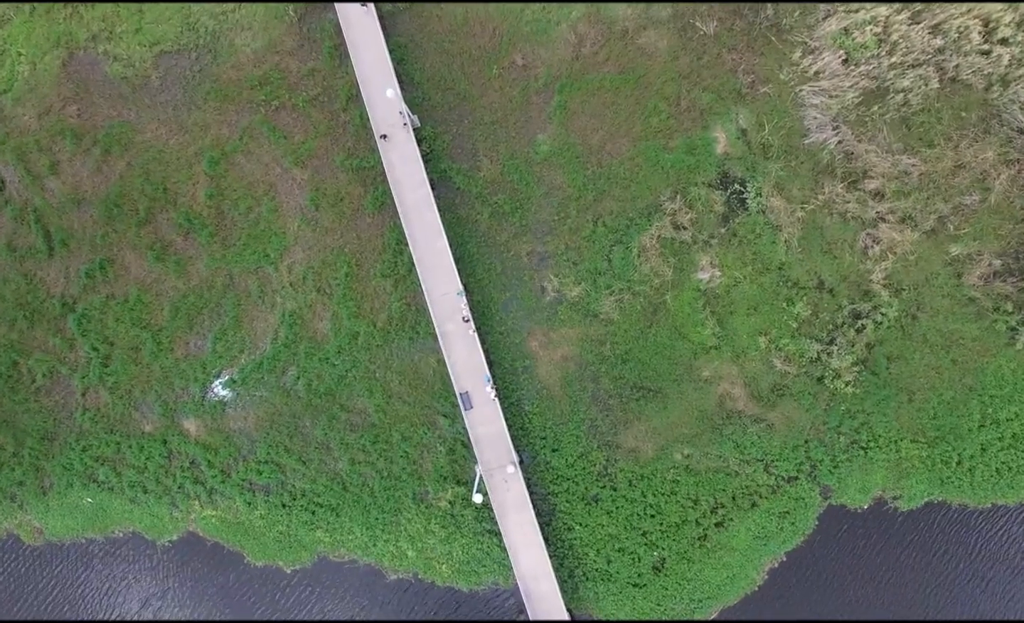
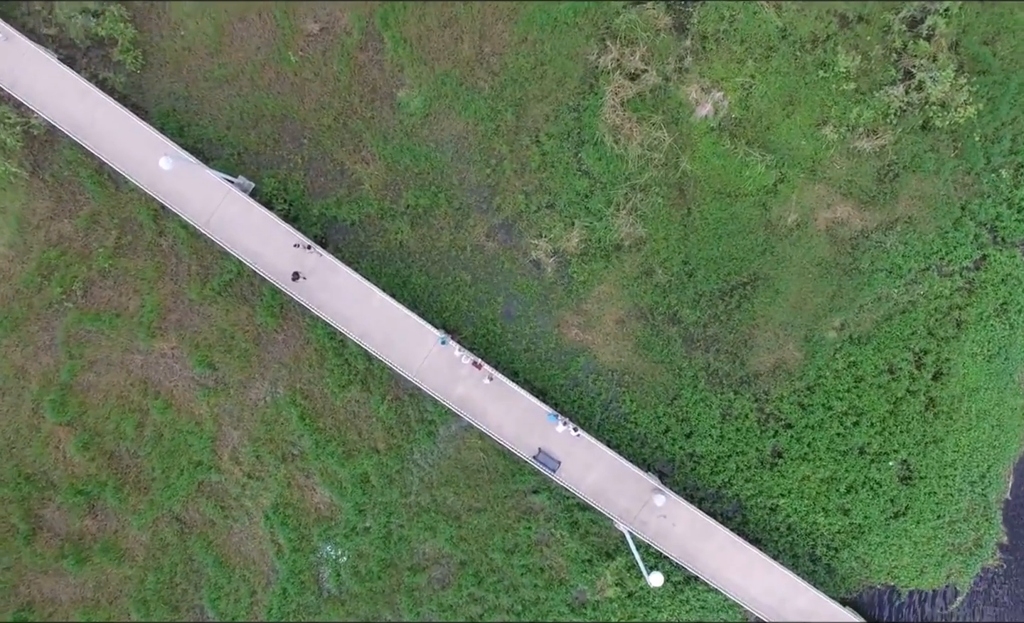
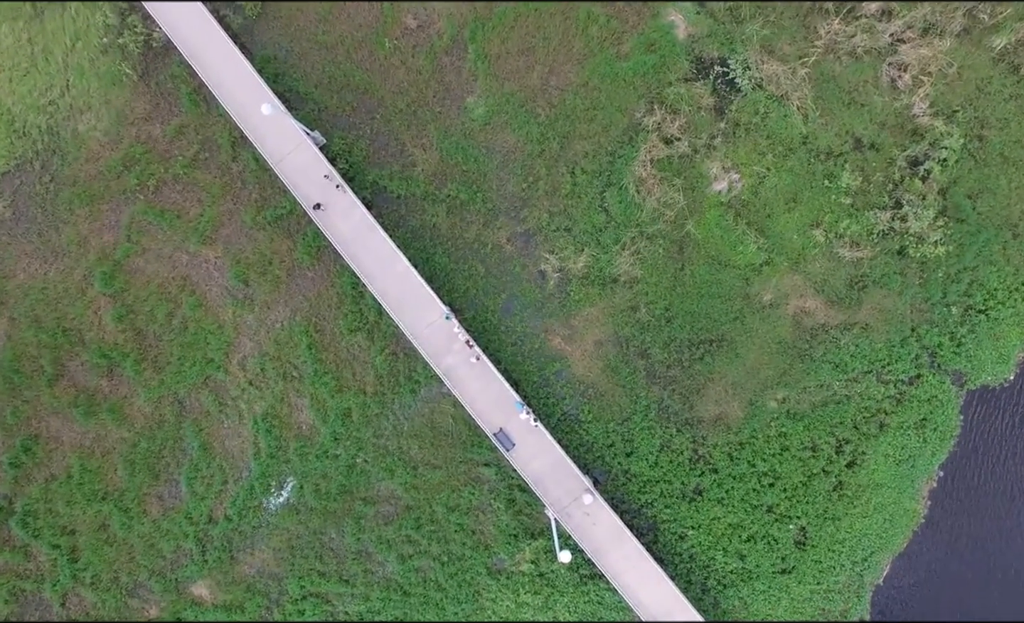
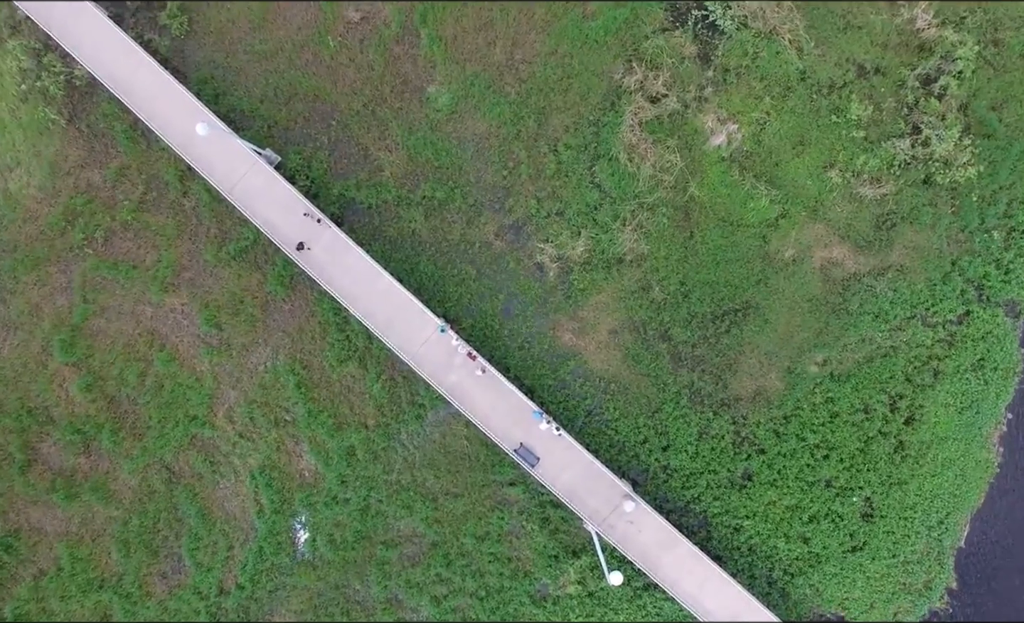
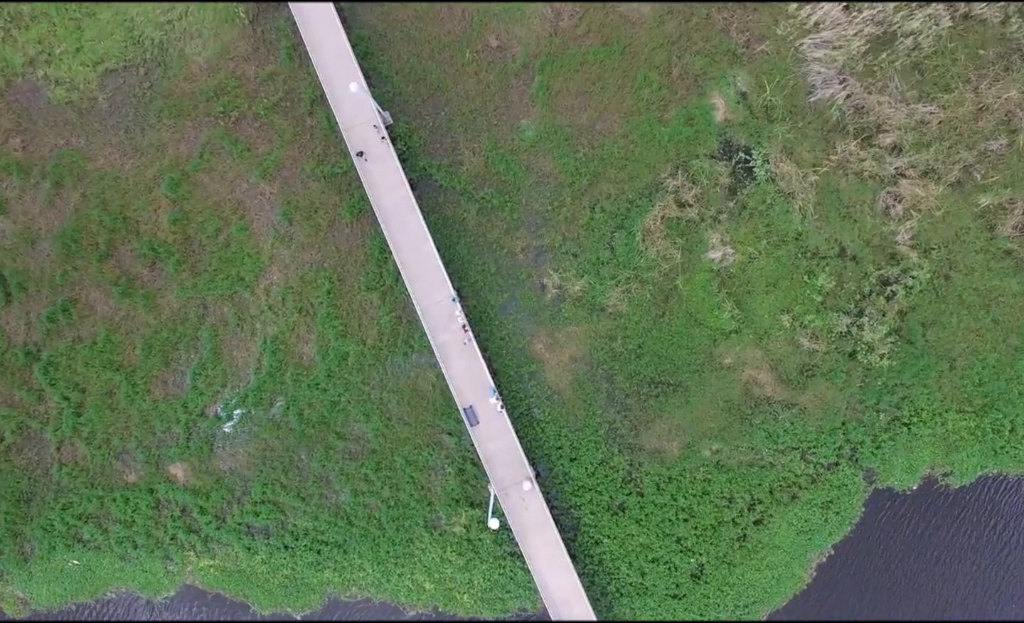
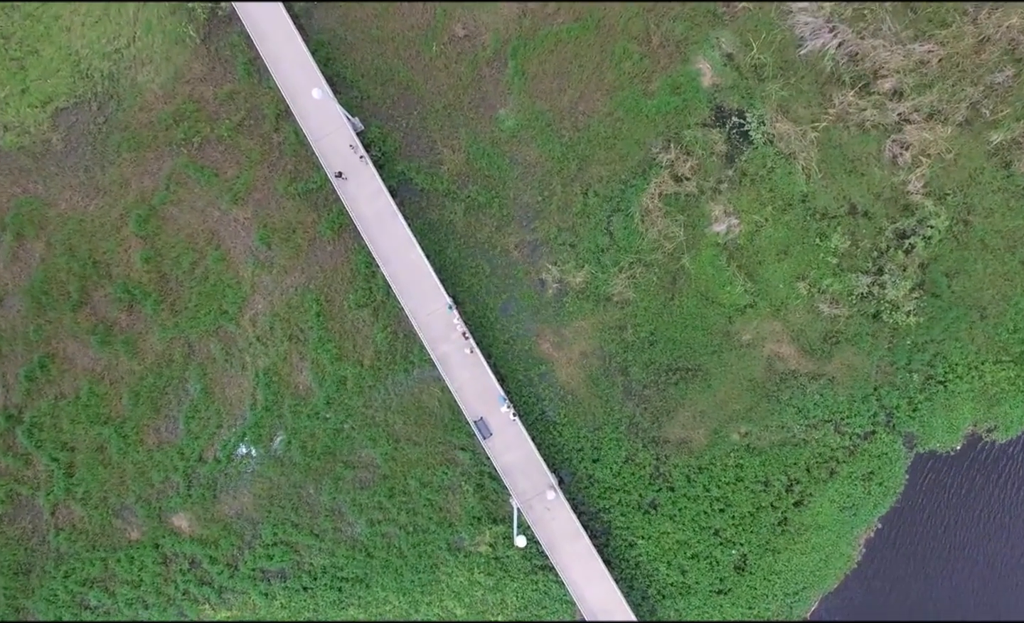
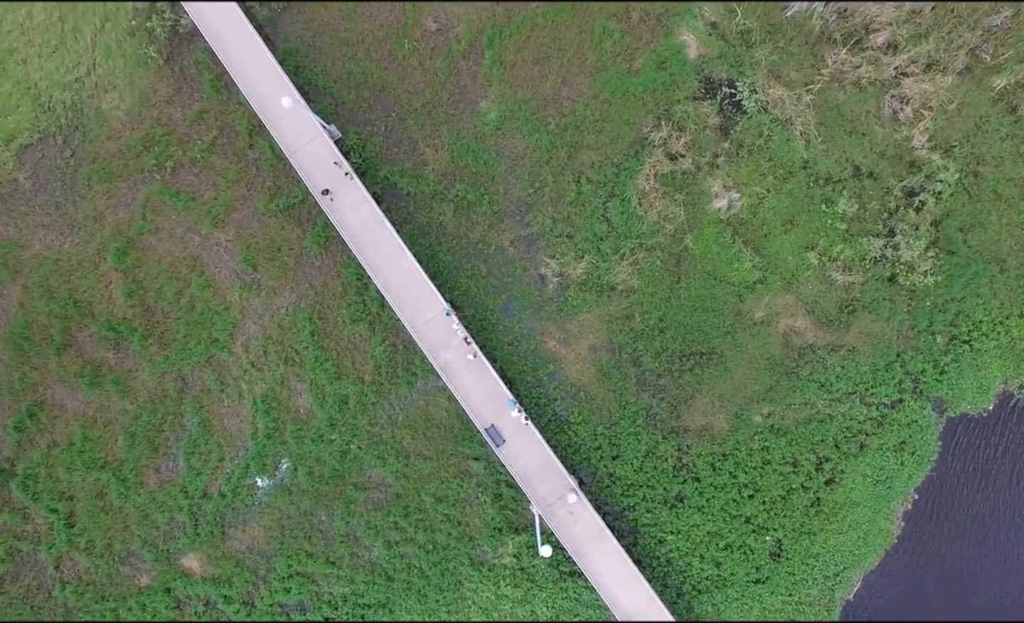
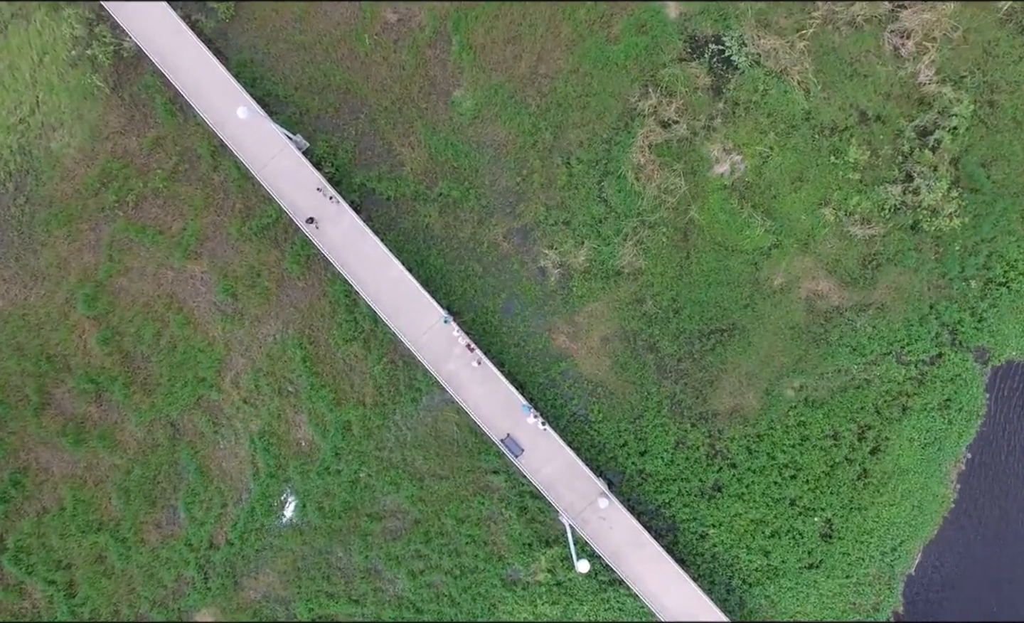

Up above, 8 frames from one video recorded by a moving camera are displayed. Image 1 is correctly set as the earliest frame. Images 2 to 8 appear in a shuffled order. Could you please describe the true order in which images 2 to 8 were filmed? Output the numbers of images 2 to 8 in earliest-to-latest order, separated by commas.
5, 6, 7, 3, 8, 4, 2
